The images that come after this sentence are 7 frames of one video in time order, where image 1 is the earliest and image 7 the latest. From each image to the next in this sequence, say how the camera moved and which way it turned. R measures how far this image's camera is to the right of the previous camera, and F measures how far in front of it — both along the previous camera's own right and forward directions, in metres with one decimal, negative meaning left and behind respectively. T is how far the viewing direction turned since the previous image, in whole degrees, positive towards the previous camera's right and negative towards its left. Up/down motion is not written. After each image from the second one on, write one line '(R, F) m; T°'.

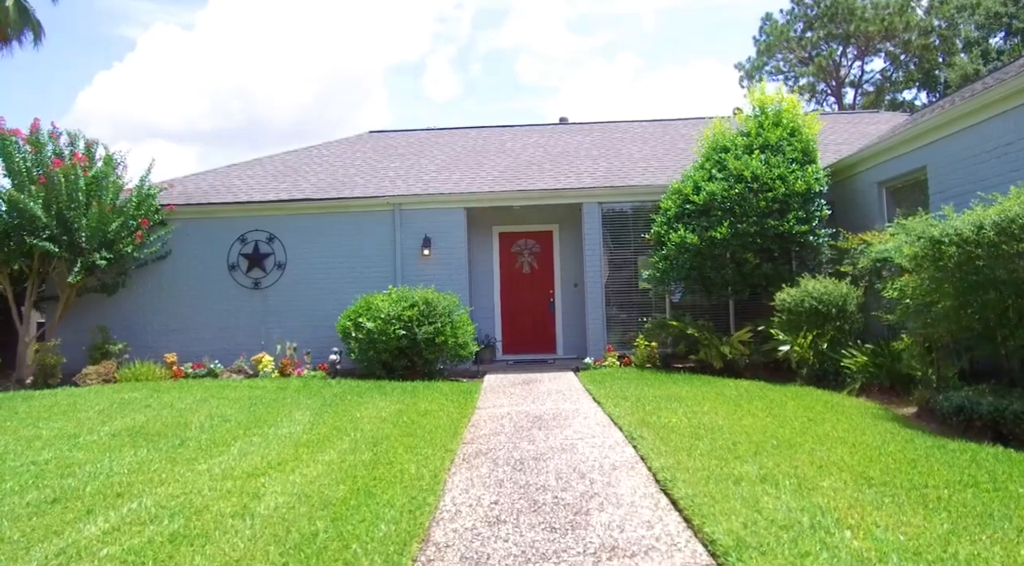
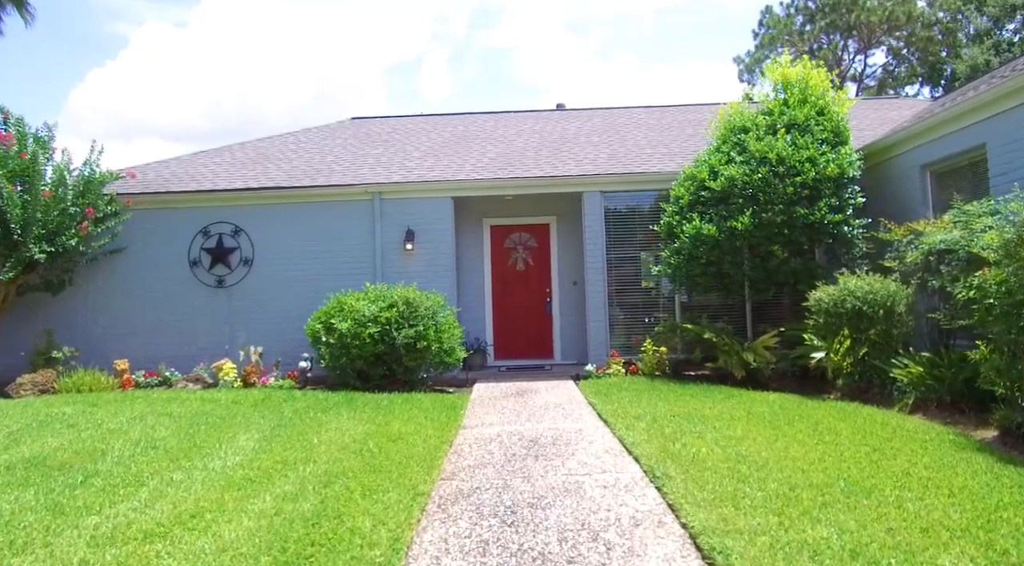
(0.0, +1.1) m; 0°
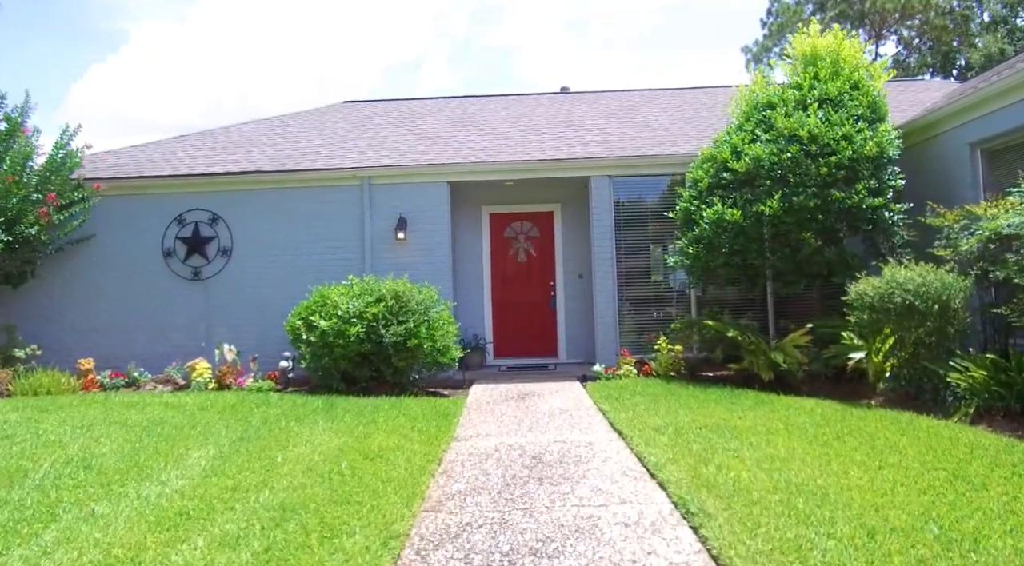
(0.0, +0.8) m; 0°
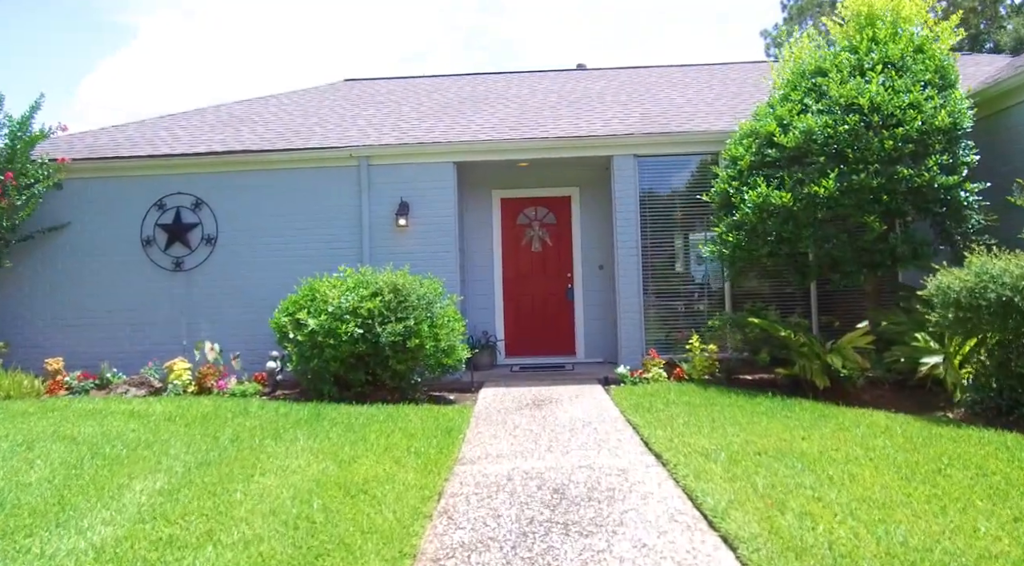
(0.0, +0.9) m; -1°
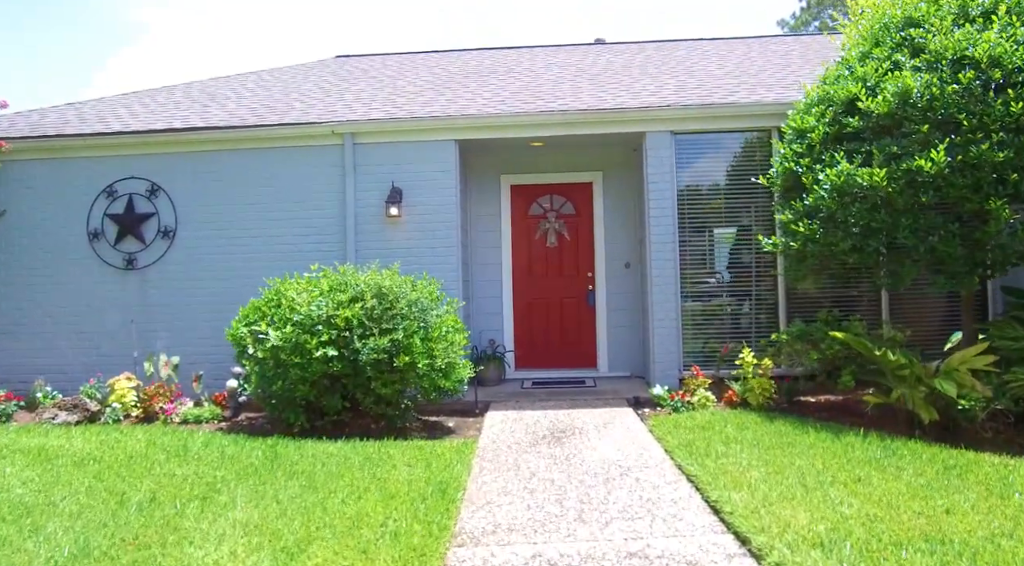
(-0.1, +1.3) m; -1°
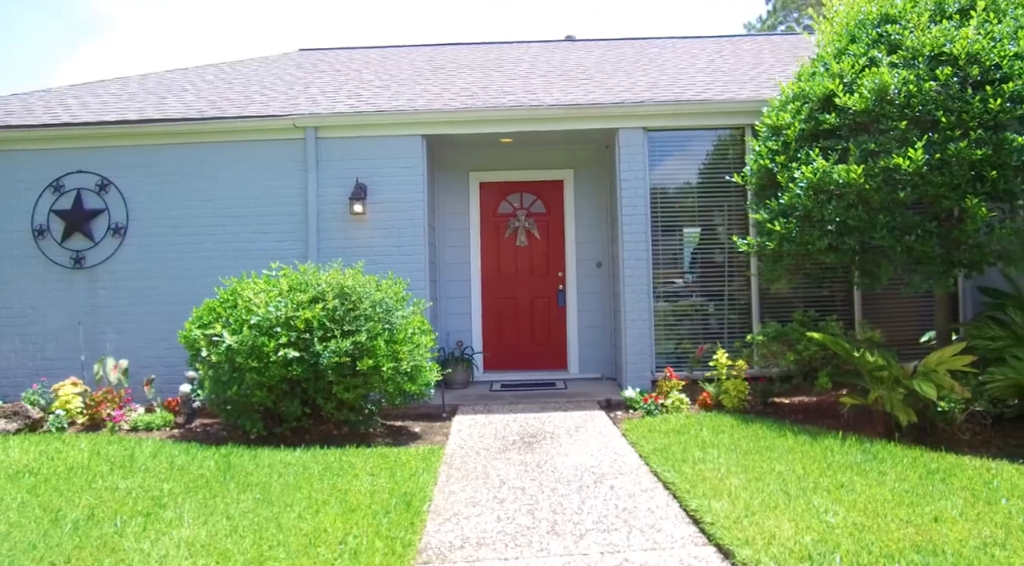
(0.0, +0.2) m; +2°
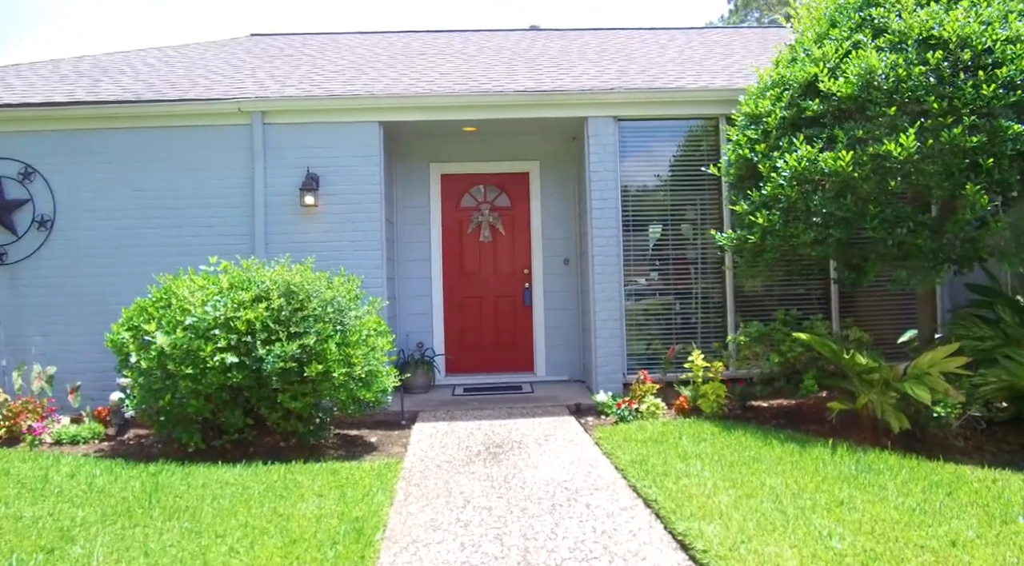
(0.0, +0.4) m; +3°
